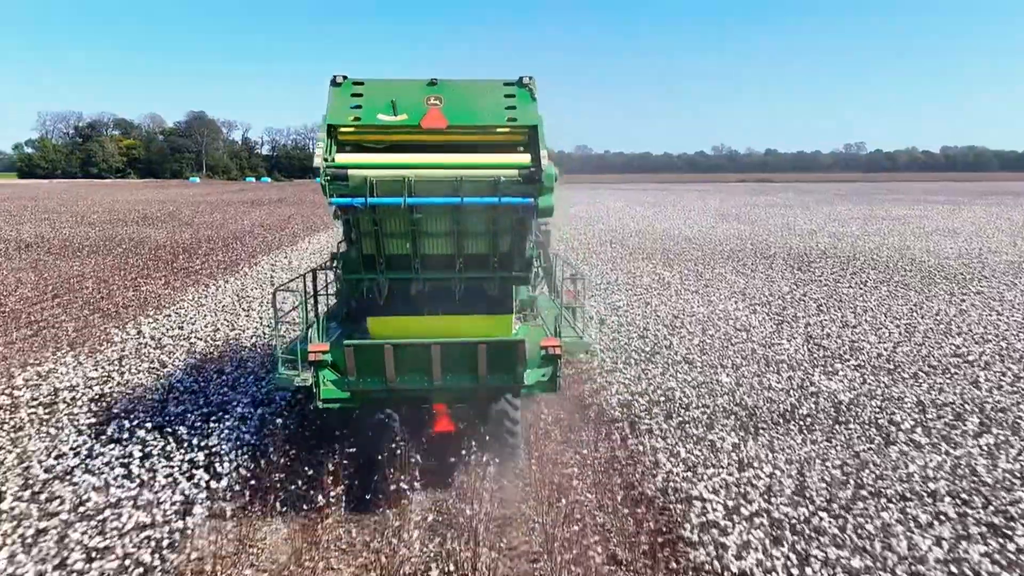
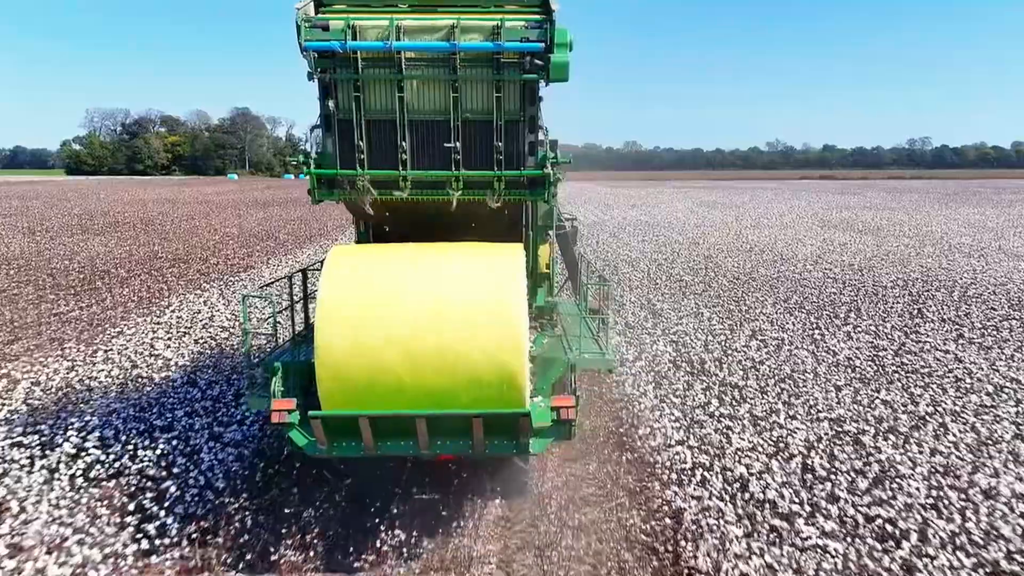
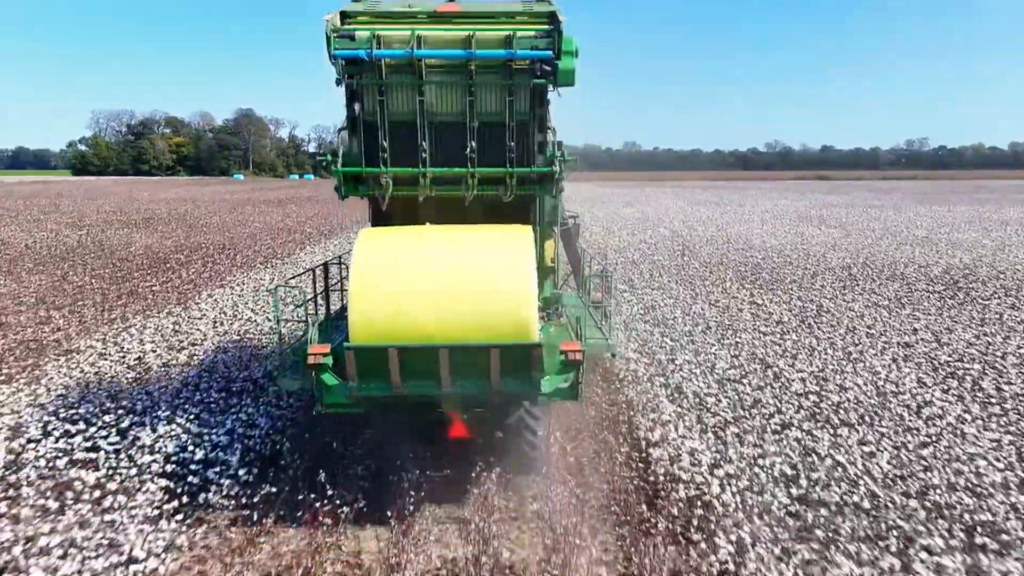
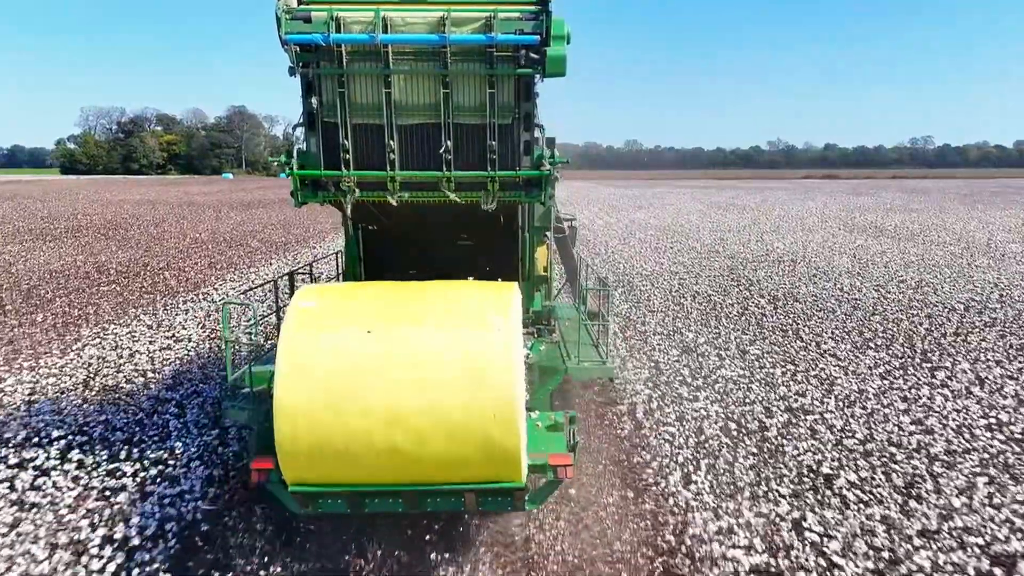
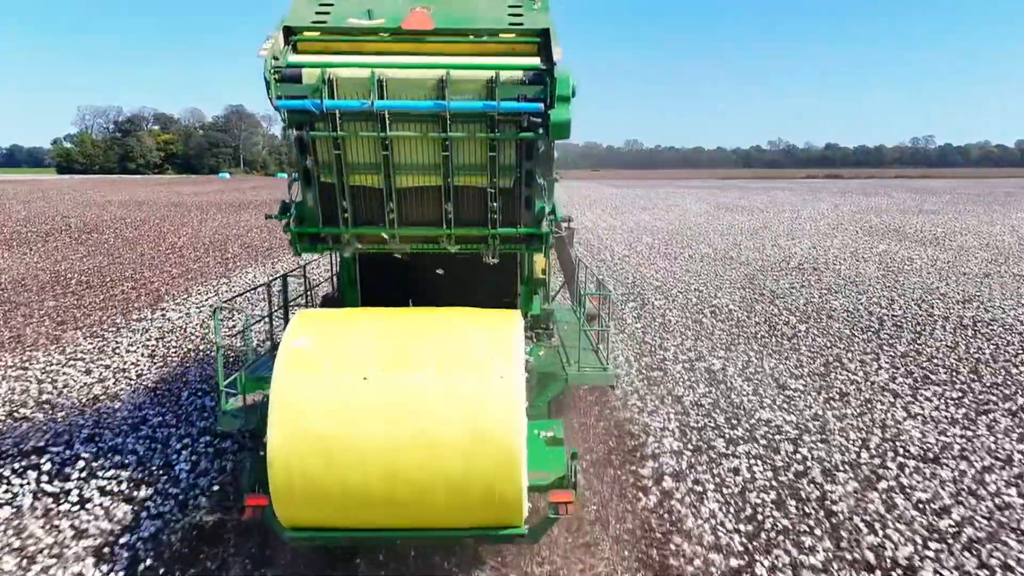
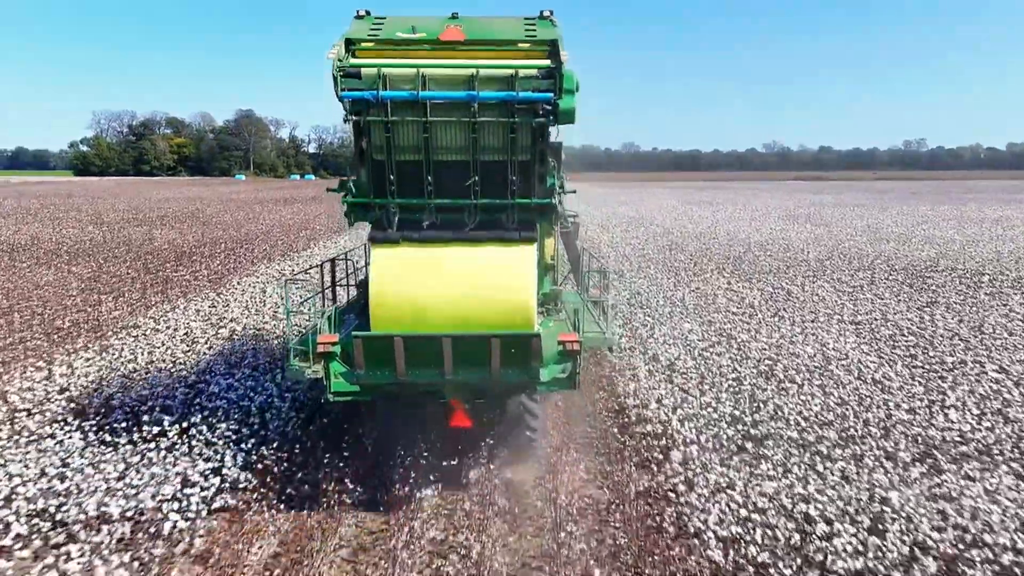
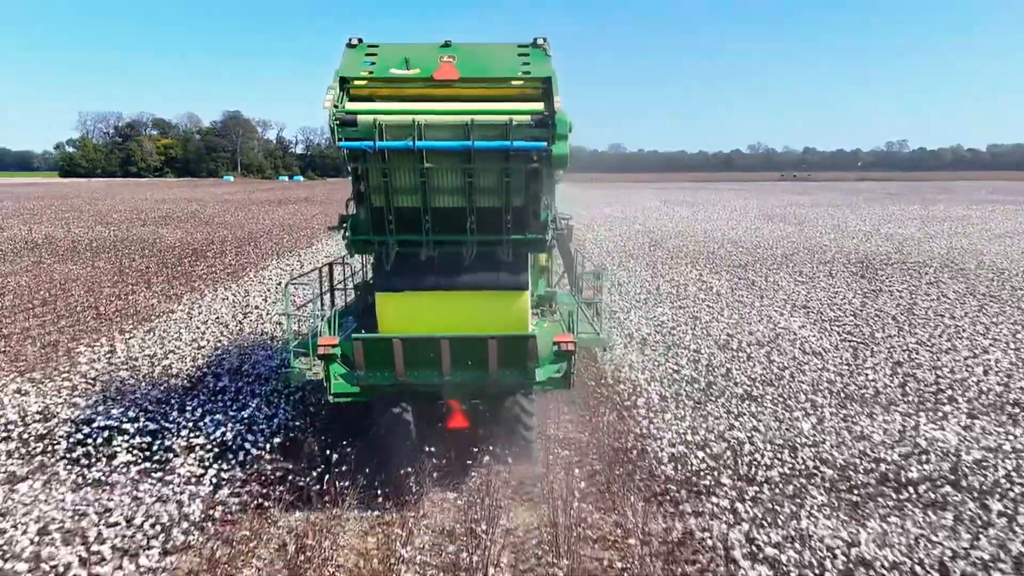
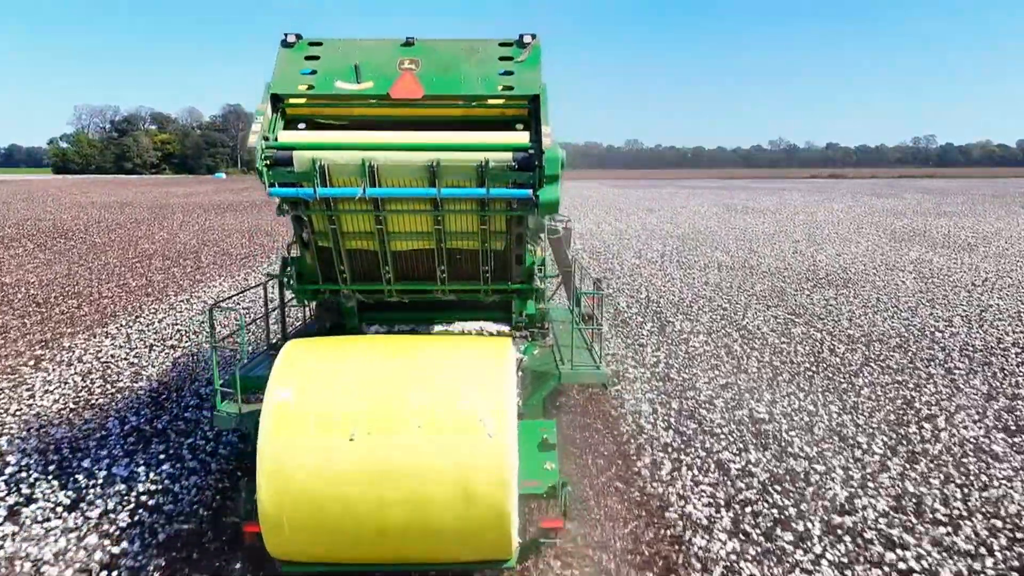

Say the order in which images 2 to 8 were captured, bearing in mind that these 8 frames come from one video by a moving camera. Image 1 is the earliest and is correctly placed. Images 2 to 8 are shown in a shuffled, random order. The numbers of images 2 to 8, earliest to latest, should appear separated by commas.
7, 6, 3, 2, 4, 5, 8
